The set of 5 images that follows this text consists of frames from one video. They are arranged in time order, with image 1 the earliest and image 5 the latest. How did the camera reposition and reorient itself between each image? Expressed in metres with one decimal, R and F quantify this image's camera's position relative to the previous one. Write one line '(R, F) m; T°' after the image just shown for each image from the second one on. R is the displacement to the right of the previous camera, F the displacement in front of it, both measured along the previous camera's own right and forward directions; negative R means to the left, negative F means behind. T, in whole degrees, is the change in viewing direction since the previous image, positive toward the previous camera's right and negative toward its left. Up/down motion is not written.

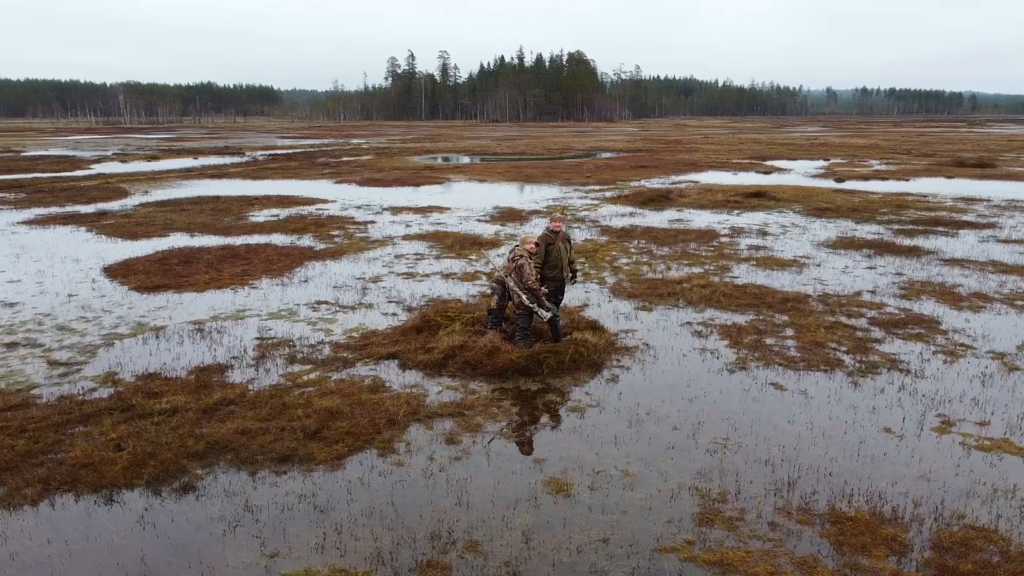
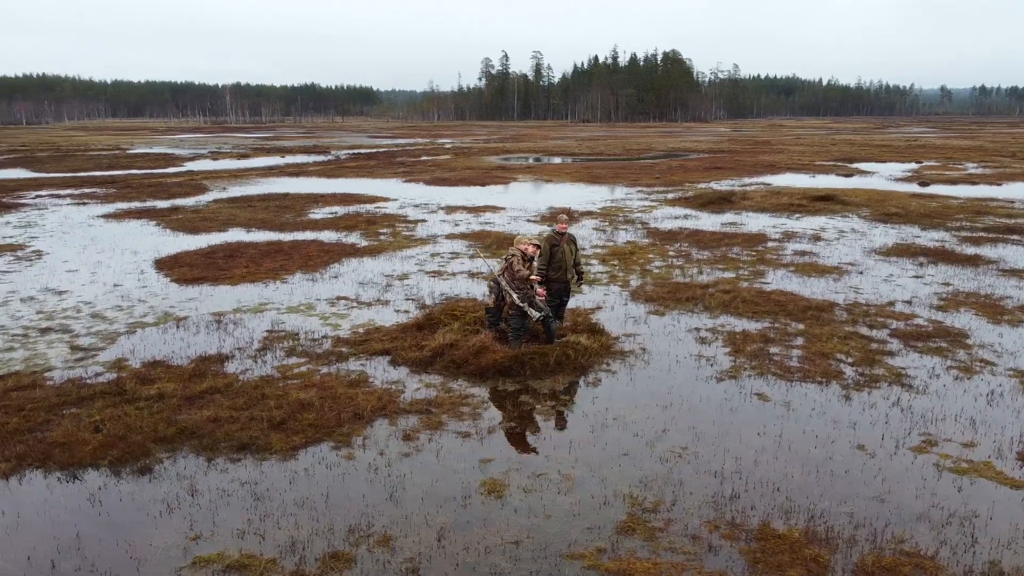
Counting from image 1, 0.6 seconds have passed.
(+1.5, +0.1) m; -7°
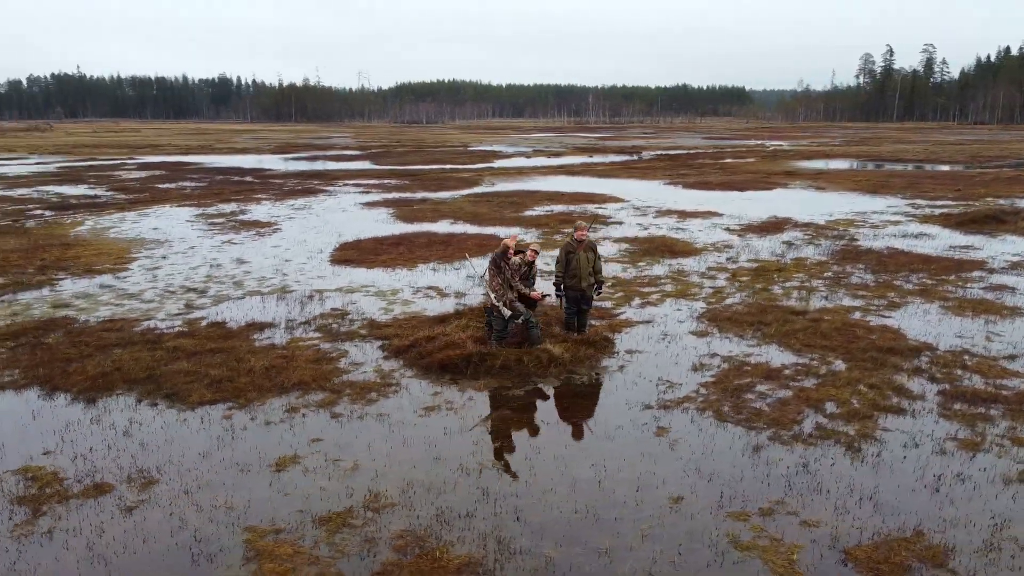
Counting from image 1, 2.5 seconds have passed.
(+5.4, +1.1) m; -25°
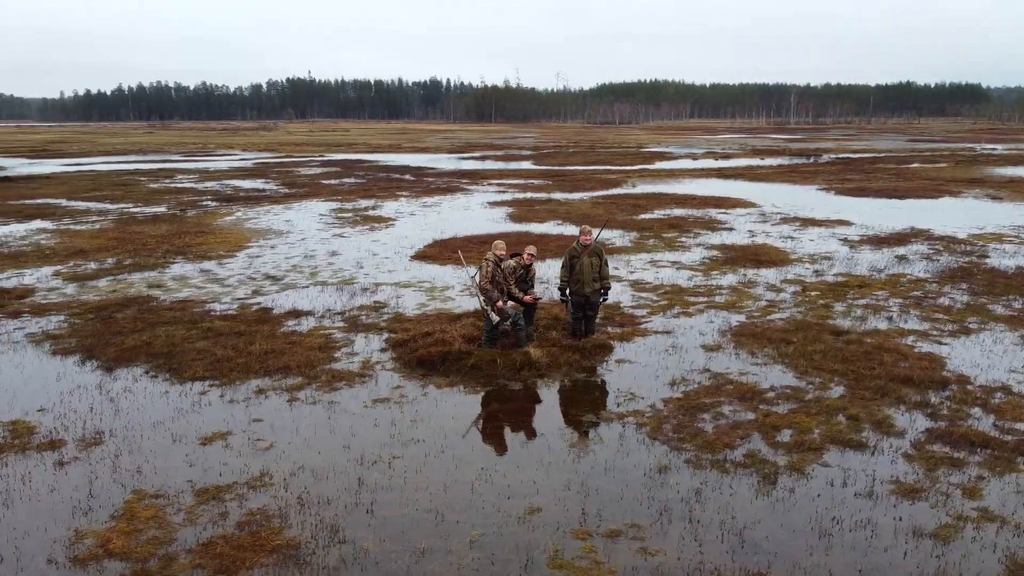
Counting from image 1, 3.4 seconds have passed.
(+3.0, +0.3) m; -14°
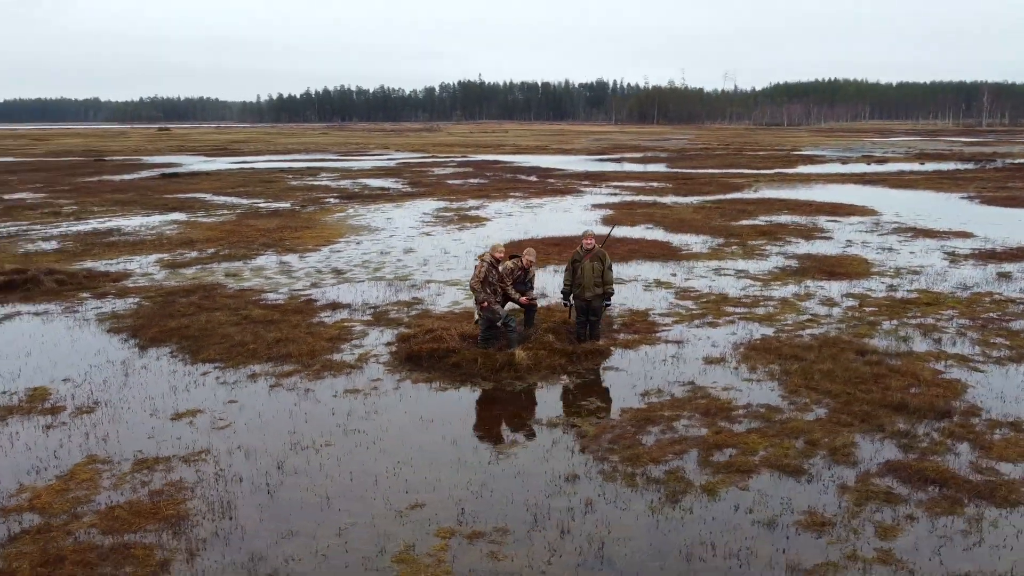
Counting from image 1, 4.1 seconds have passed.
(+2.5, +0.1) m; -11°
